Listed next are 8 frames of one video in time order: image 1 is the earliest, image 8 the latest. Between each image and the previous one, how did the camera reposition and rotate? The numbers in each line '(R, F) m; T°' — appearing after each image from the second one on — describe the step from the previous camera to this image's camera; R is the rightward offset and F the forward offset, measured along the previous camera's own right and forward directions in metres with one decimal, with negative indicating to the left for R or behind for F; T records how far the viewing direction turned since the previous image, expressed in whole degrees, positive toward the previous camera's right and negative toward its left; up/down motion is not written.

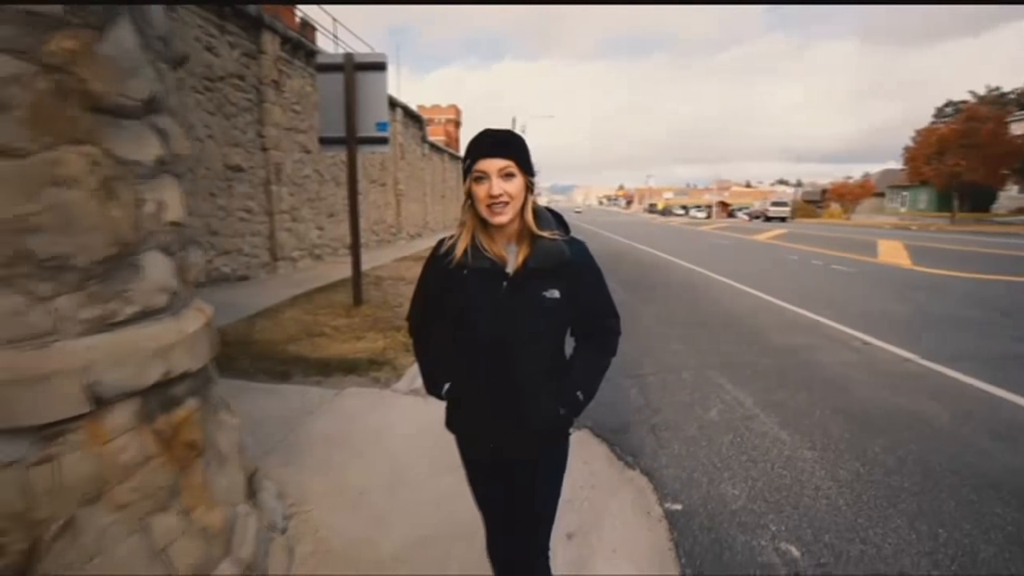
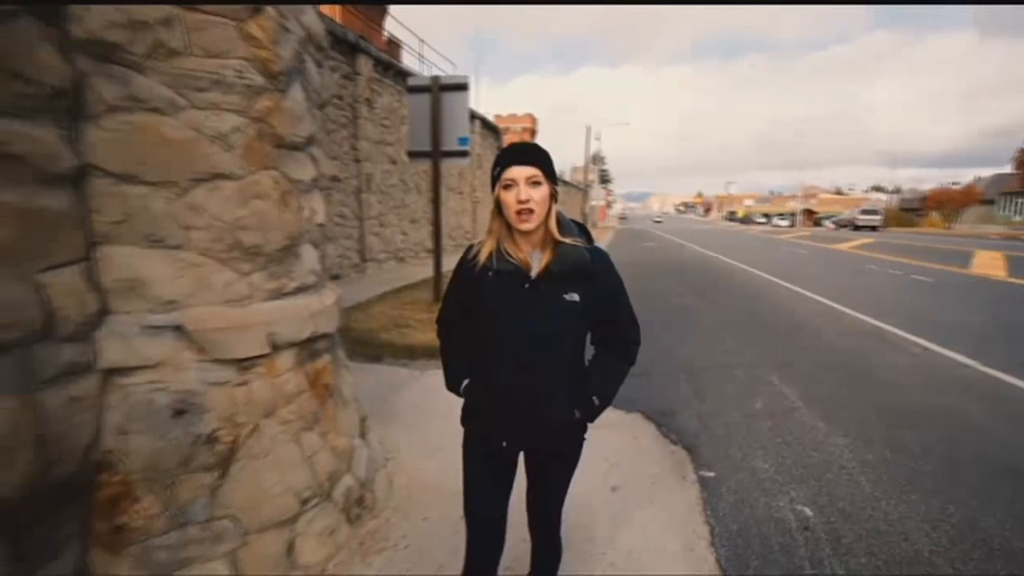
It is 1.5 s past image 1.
(+0.1, -0.6) m; -7°
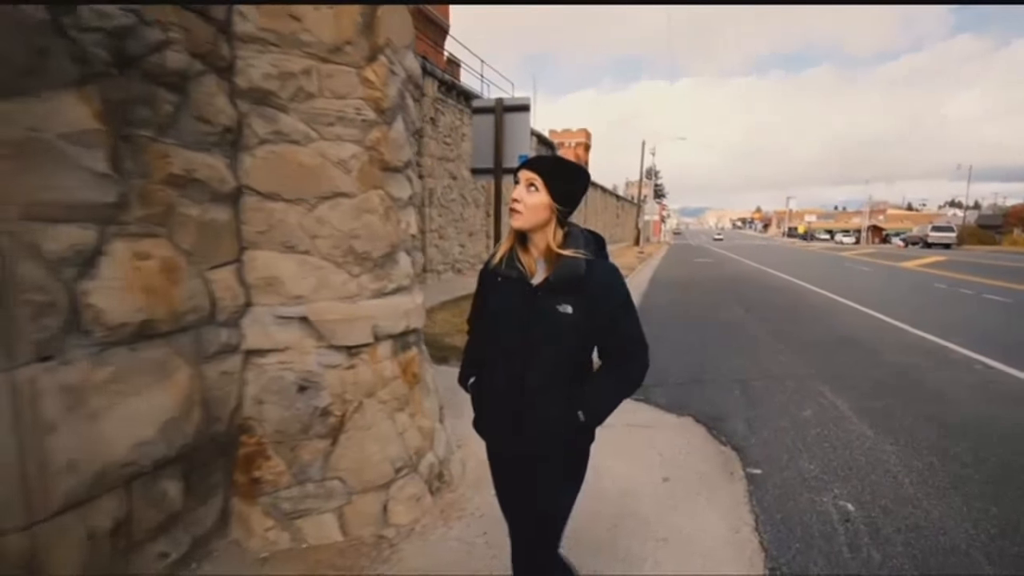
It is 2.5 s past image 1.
(-0.1, -0.4) m; -5°
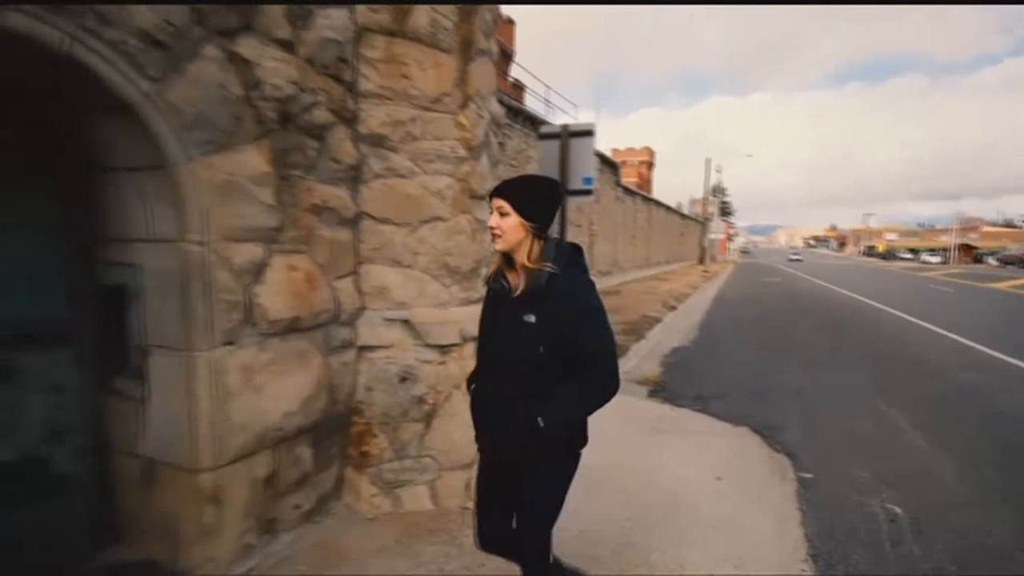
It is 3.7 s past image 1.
(0.0, -0.5) m; -6°
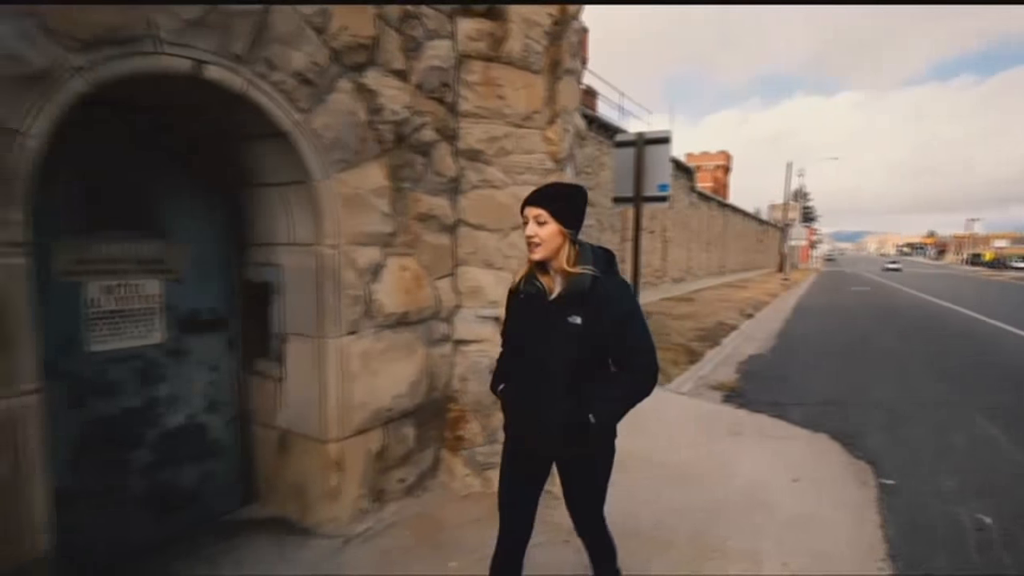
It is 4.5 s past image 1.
(-0.1, -0.3) m; -7°
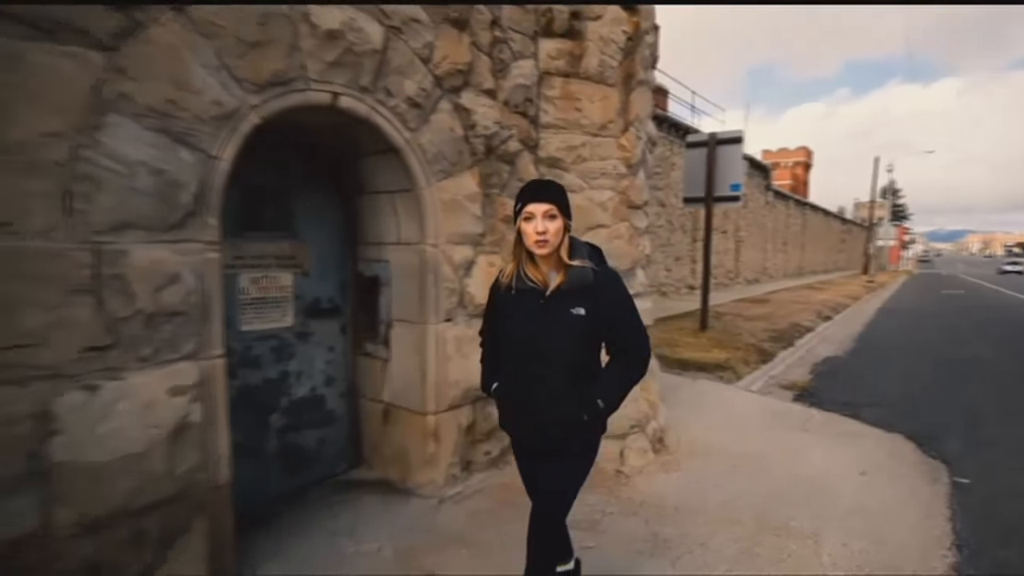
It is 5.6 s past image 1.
(-0.1, -0.4) m; -7°
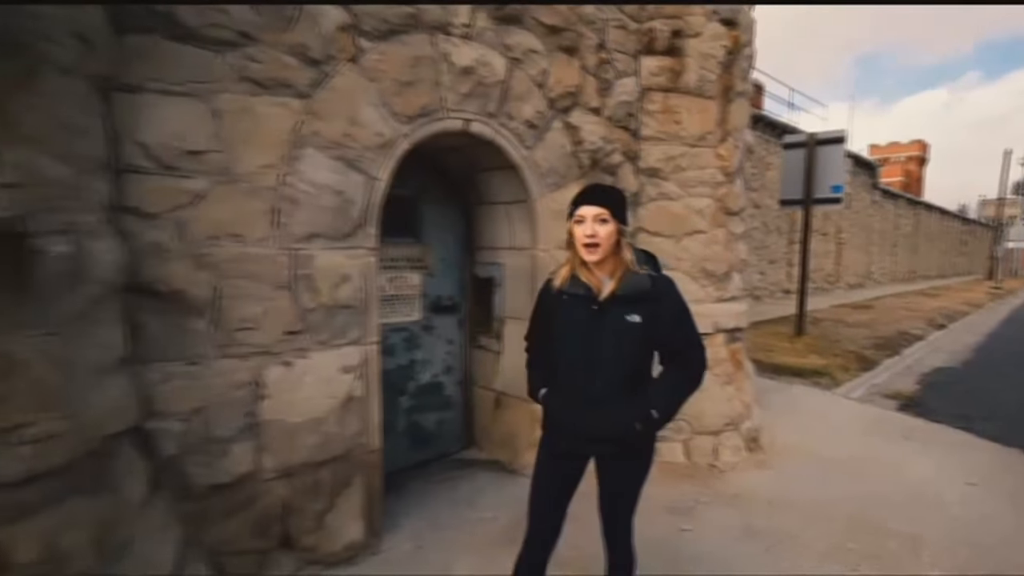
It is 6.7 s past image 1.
(-0.1, -0.3) m; -8°
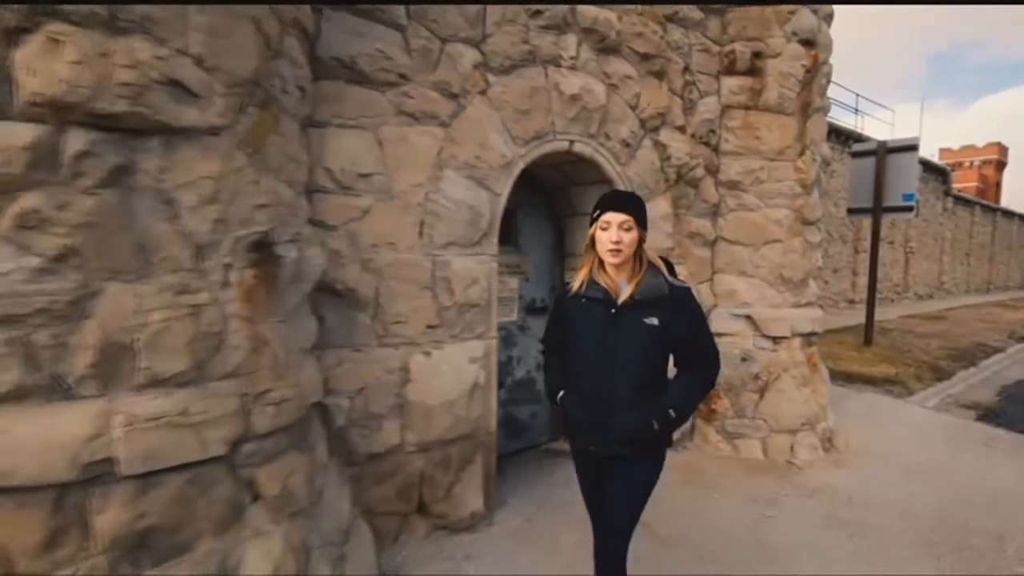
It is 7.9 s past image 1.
(-0.3, -0.4) m; -5°
